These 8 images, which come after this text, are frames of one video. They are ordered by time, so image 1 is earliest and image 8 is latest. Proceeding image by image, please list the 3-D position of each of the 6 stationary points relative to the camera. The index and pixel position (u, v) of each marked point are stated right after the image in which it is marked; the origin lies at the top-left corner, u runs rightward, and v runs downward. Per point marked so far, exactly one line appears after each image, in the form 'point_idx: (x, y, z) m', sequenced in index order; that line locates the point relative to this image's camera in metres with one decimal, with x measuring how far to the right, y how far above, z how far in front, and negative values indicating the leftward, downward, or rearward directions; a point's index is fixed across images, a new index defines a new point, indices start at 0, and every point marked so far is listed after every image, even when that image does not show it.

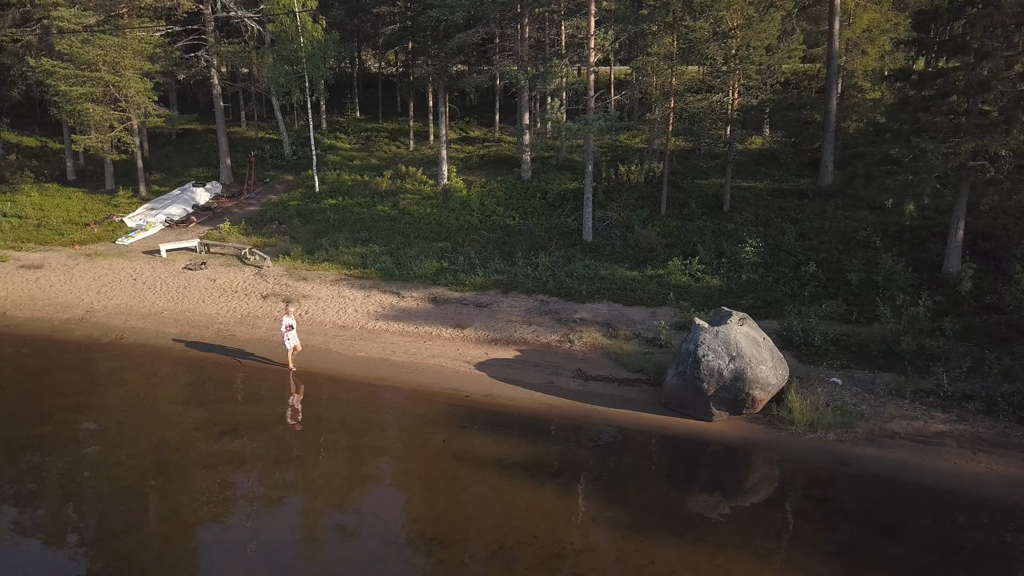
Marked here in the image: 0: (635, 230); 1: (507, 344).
0: (+3.0, +1.3, +19.2) m
1: (0.0, -1.0, +14.8) m
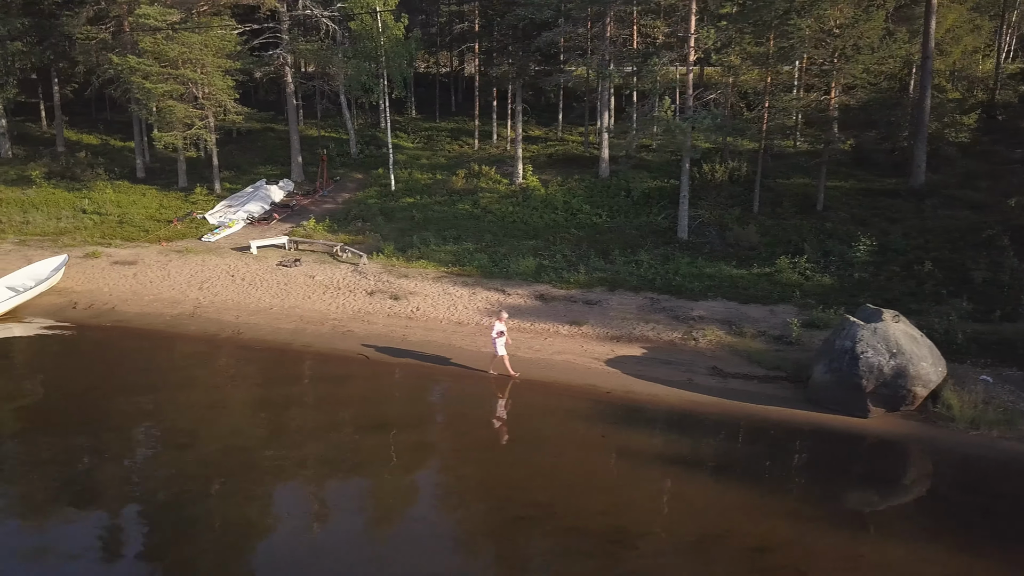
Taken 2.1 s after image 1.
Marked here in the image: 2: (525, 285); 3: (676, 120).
0: (+5.2, +1.3, +19.2) m
1: (+2.2, -0.9, +14.8) m
2: (+0.3, +0.1, +17.6) m
3: (+4.6, +4.1, +19.8) m
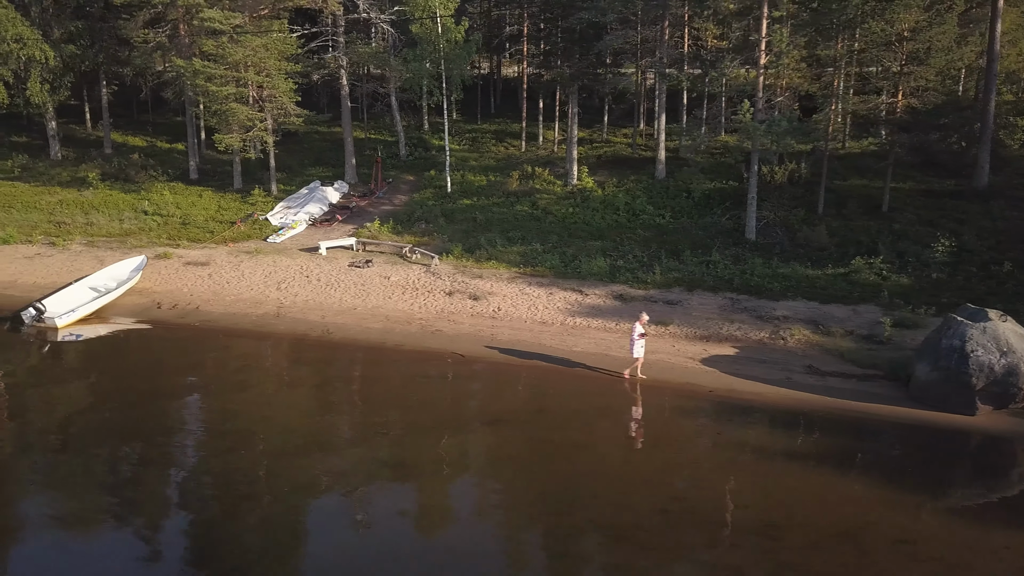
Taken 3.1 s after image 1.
0: (+6.9, +1.3, +19.4) m
1: (+3.8, -1.0, +15.1) m
2: (+1.9, +0.1, +17.8) m
3: (+6.3, +4.1, +20.0) m
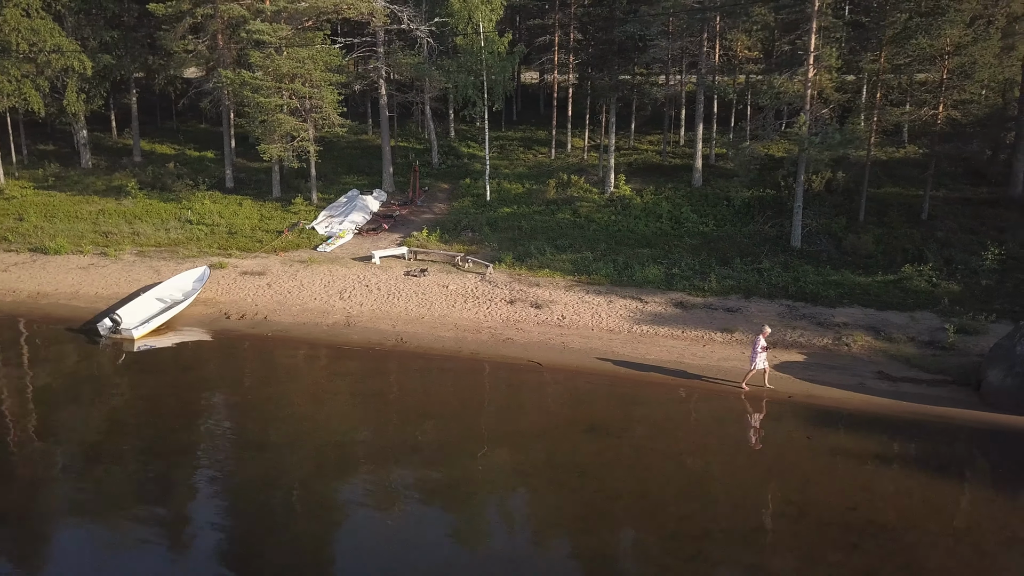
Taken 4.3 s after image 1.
0: (+8.2, +1.2, +20.0) m
1: (+5.2, -1.1, +15.6) m
2: (+3.3, -0.1, +18.3) m
3: (+7.5, +4.0, +20.6) m
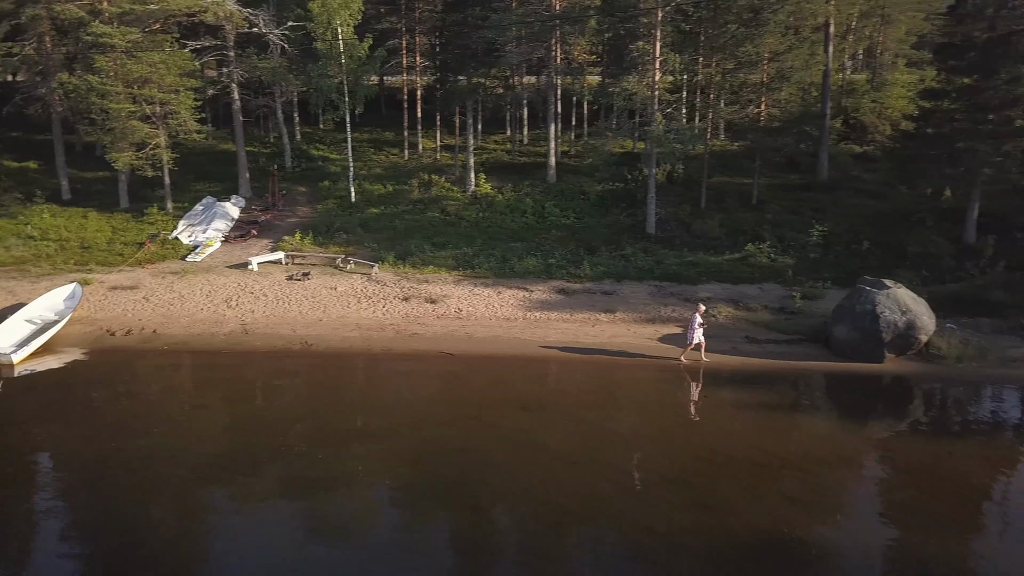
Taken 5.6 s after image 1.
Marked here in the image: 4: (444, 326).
0: (+5.0, +1.7, +22.5) m
1: (+3.3, -0.7, +17.5) m
2: (+0.7, +0.2, +19.8) m
3: (+4.1, +4.5, +22.9) m
4: (-1.5, -0.8, +17.5) m
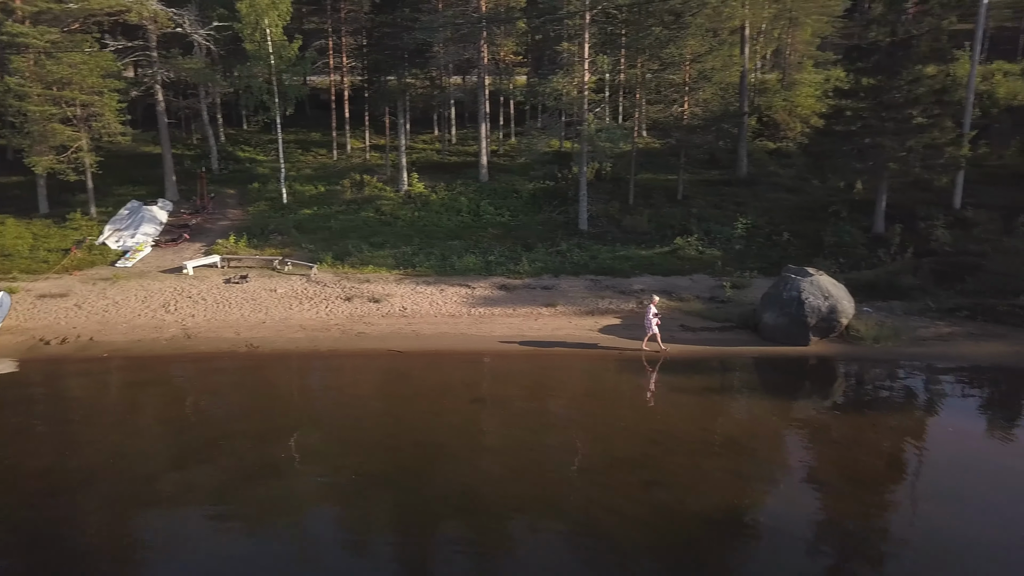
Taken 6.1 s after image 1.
0: (+3.2, +1.9, +23.4) m
1: (+2.1, -0.6, +18.3) m
2: (-0.8, +0.2, +20.2) m
3: (+2.2, +4.6, +23.7) m
4: (-2.7, -0.8, +17.8) m
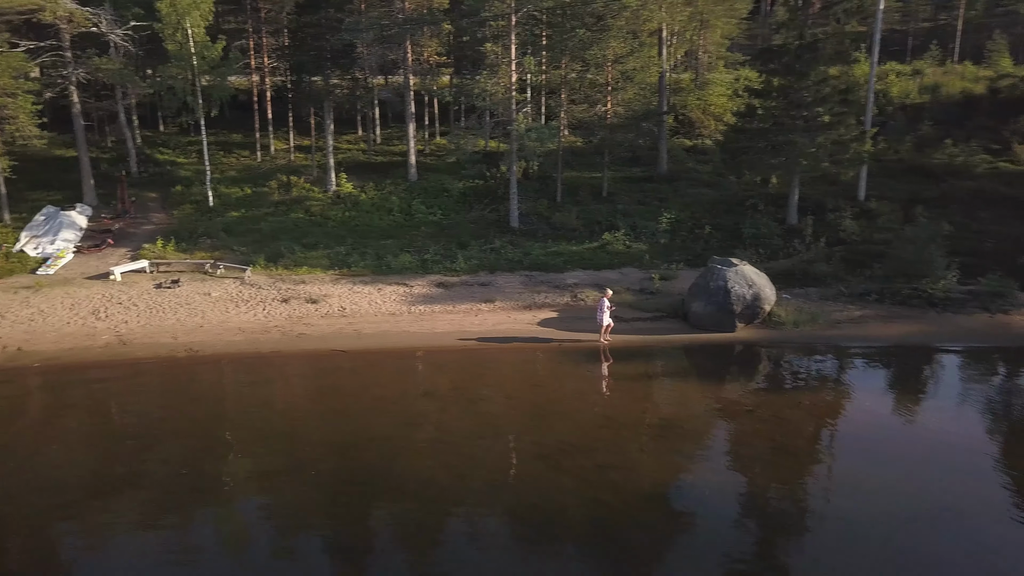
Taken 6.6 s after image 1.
0: (+1.2, +2.1, +24.0) m
1: (+0.7, -0.4, +18.8) m
2: (-2.3, +0.3, +20.5) m
3: (+0.1, +4.7, +24.2) m
4: (-4.0, -0.8, +17.9) m
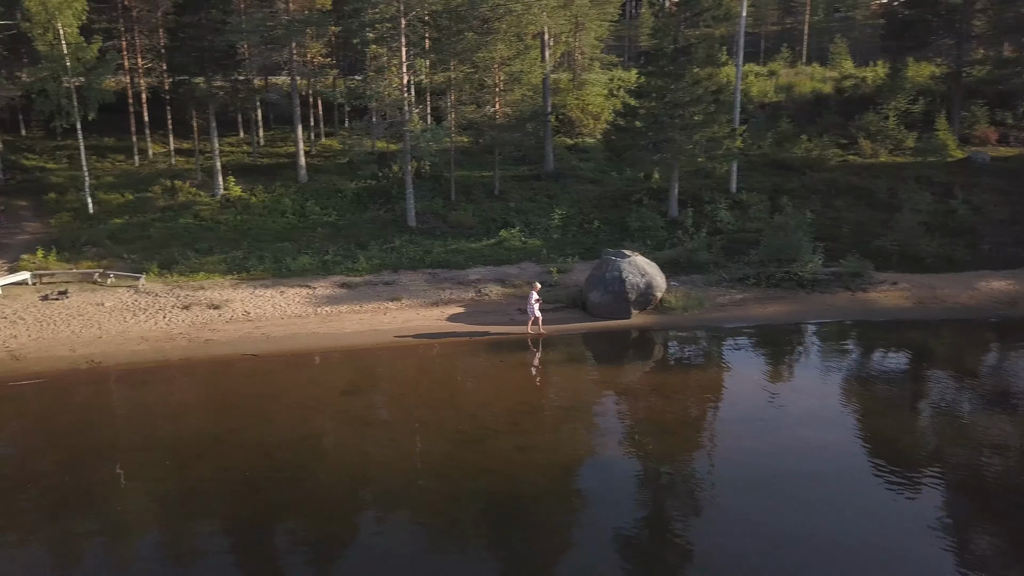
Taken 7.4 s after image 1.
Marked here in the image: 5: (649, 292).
0: (-1.9, +2.2, +24.6) m
1: (-1.5, -0.4, +19.4) m
2: (-4.8, +0.2, +20.6) m
3: (-3.2, +4.8, +24.6) m
4: (-6.0, -0.9, +17.8) m
5: (+3.1, -0.1, +18.6) m
